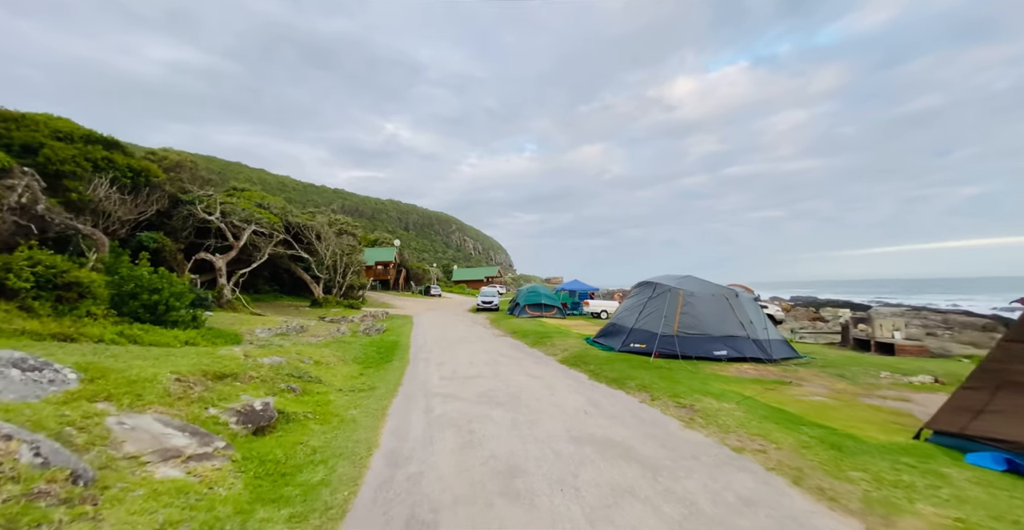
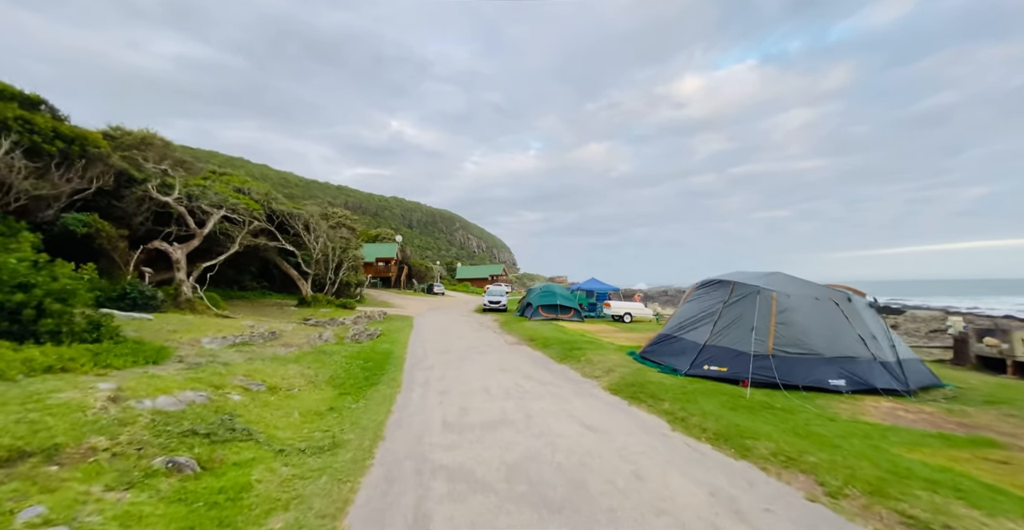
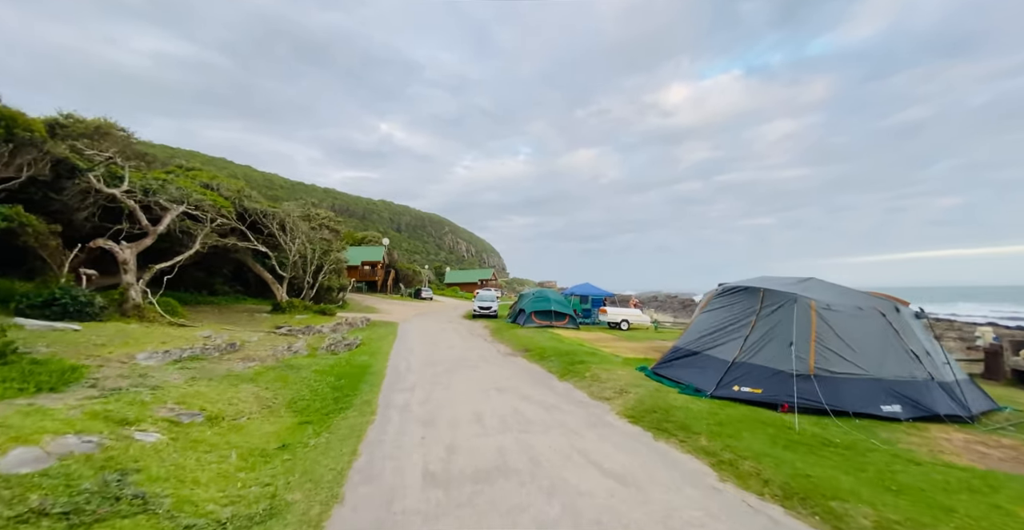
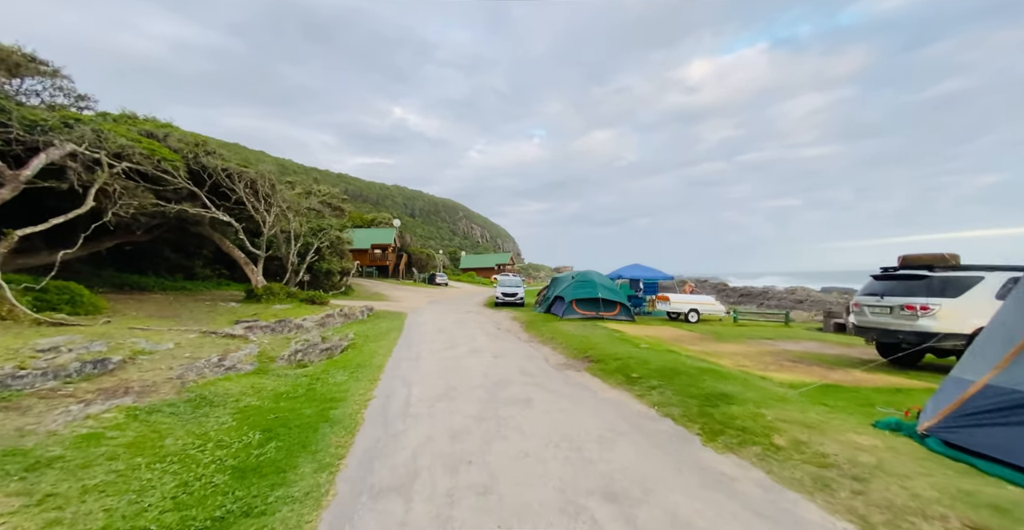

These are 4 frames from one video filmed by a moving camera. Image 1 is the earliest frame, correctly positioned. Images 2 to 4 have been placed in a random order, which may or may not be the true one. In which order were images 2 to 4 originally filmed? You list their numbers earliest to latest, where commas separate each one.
2, 3, 4
